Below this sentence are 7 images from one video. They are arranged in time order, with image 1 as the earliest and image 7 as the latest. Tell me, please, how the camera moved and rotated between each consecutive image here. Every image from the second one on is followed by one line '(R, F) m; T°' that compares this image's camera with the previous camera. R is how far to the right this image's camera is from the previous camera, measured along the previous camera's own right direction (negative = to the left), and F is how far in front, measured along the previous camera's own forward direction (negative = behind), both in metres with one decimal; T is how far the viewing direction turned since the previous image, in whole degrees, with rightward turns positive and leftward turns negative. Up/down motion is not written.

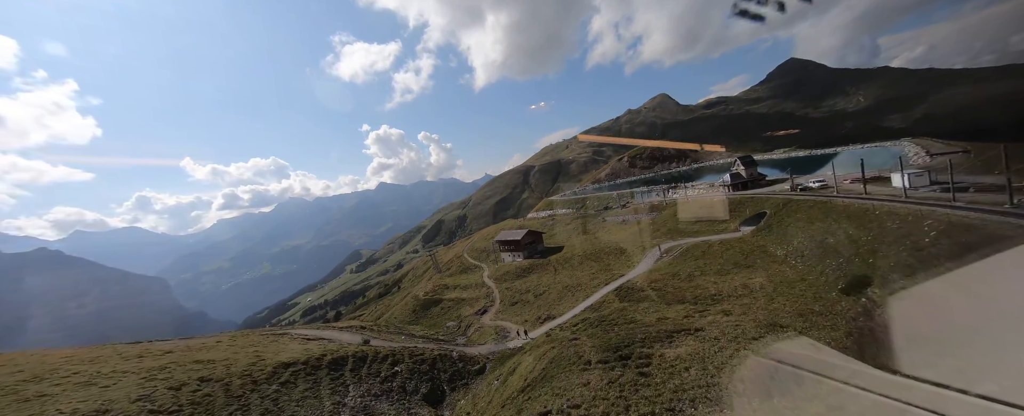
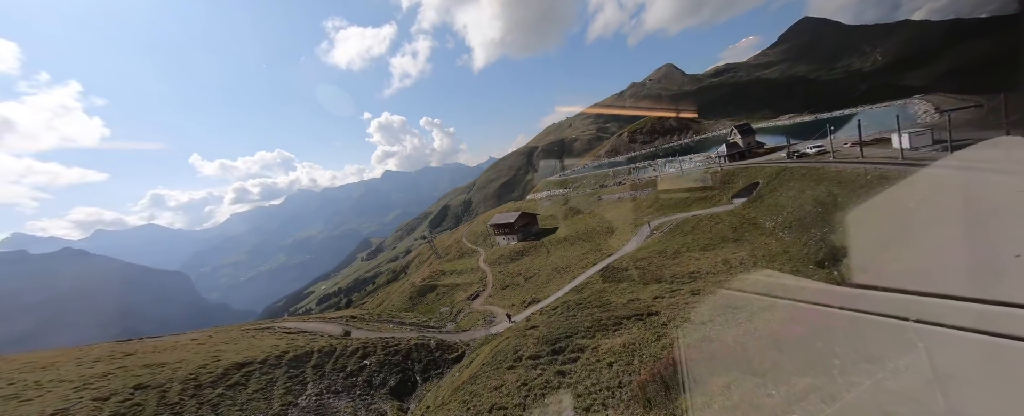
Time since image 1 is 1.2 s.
(+3.9, +1.5) m; -1°
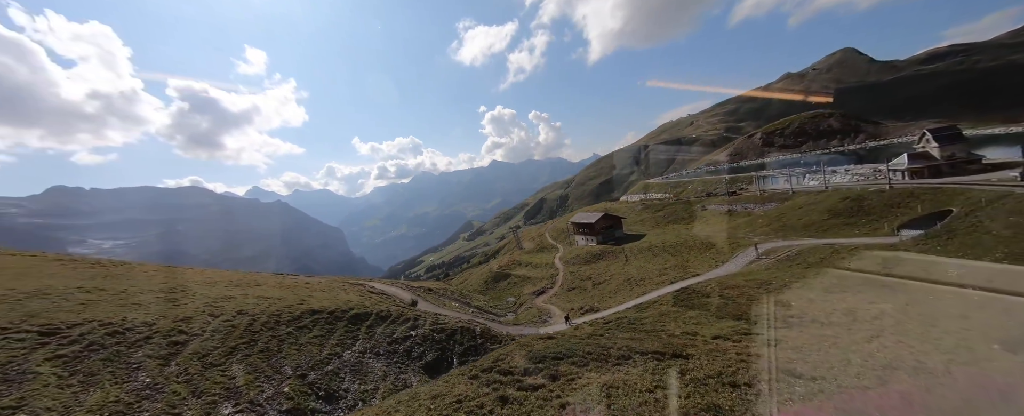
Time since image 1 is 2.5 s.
(+4.4, +1.7) m; -18°
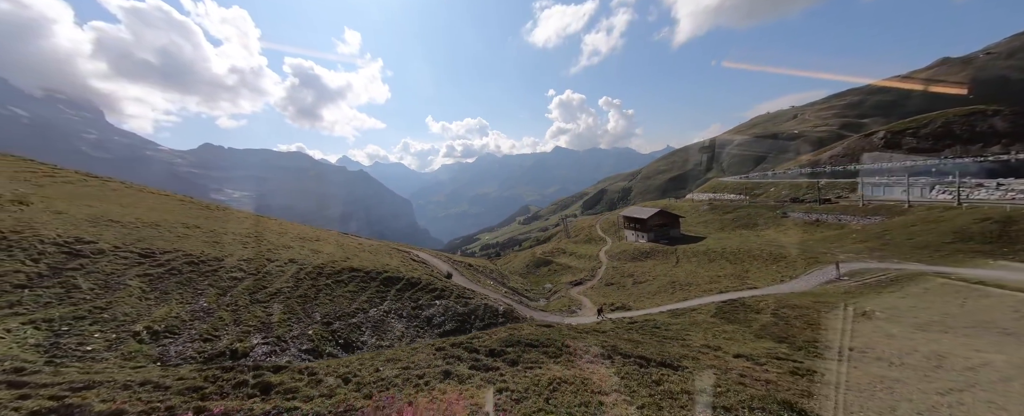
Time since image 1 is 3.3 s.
(+3.0, +0.5) m; -11°
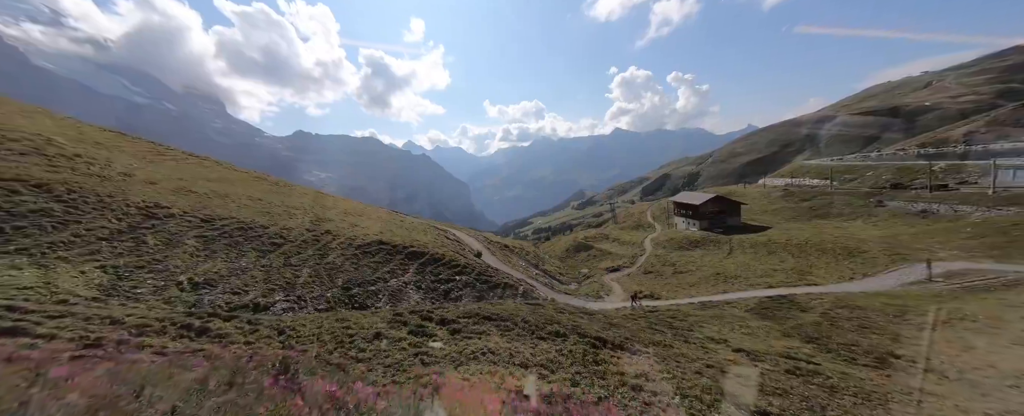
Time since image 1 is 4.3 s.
(+4.0, +0.5) m; -10°
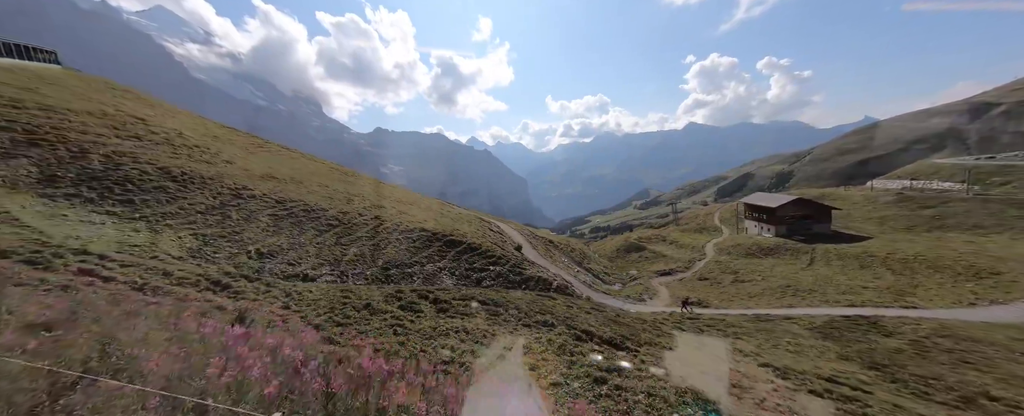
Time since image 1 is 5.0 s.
(+2.7, +0.2) m; -11°
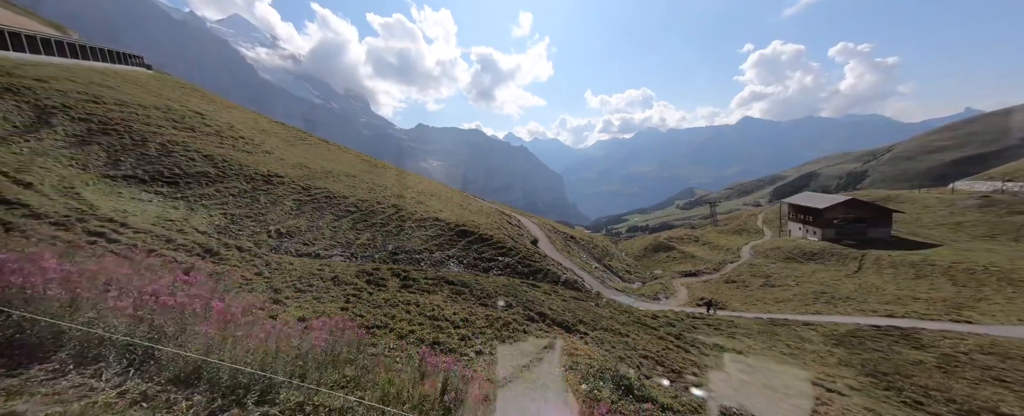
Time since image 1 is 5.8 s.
(+2.9, -0.1) m; -7°
